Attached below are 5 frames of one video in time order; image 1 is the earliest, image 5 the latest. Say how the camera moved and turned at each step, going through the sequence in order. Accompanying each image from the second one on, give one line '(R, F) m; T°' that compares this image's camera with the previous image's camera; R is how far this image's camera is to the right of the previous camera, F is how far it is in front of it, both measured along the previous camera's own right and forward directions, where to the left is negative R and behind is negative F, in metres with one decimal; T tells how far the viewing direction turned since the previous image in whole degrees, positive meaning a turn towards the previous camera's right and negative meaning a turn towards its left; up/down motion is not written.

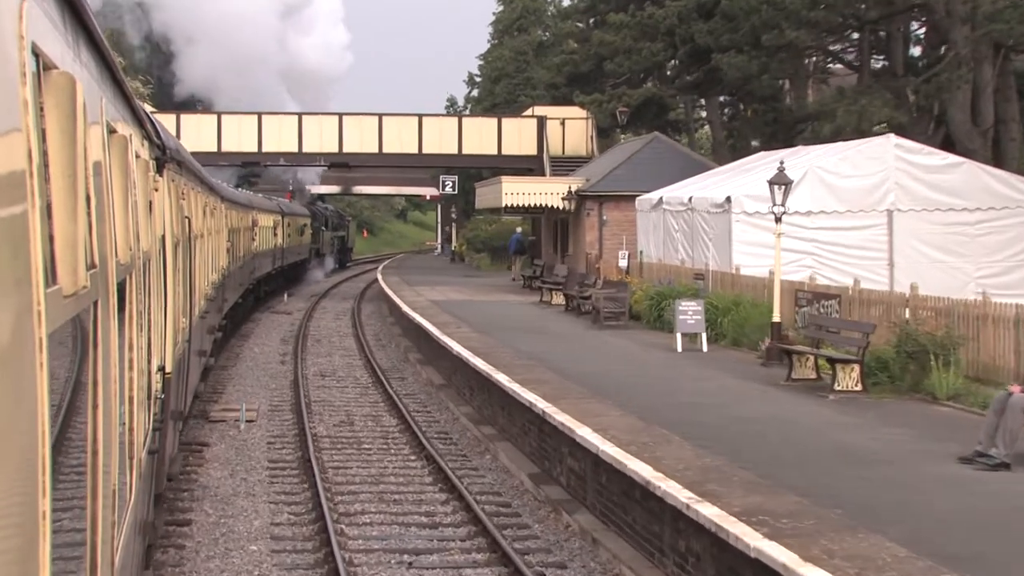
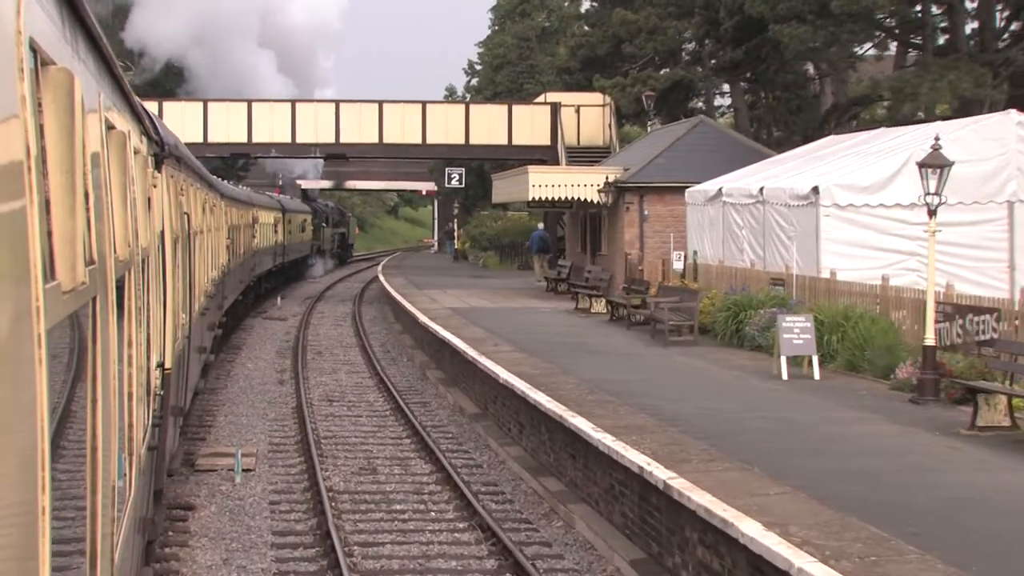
(-0.6, +3.0) m; +1°
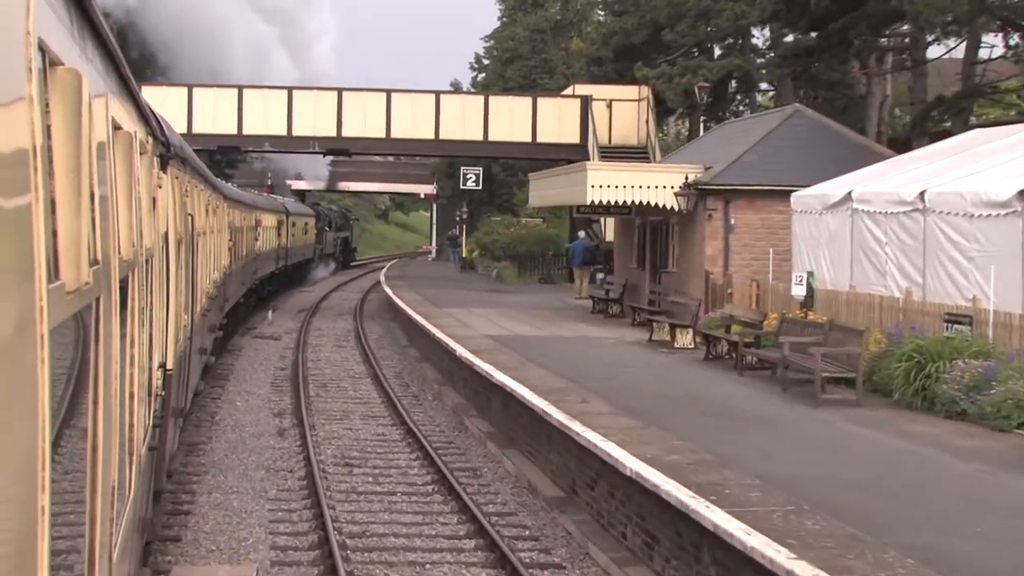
(-0.9, +4.1) m; +1°
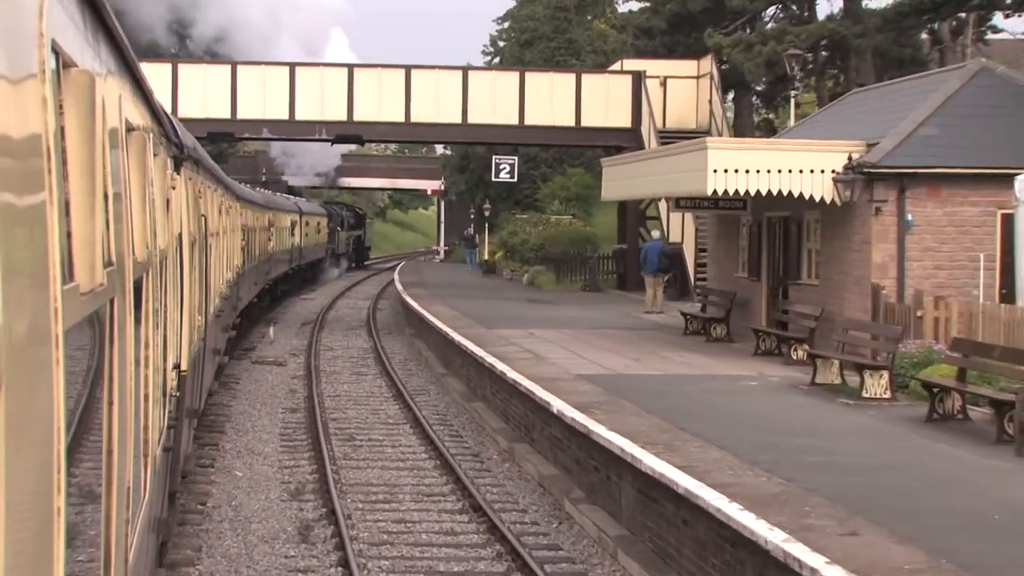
(-1.0, +4.6) m; 0°
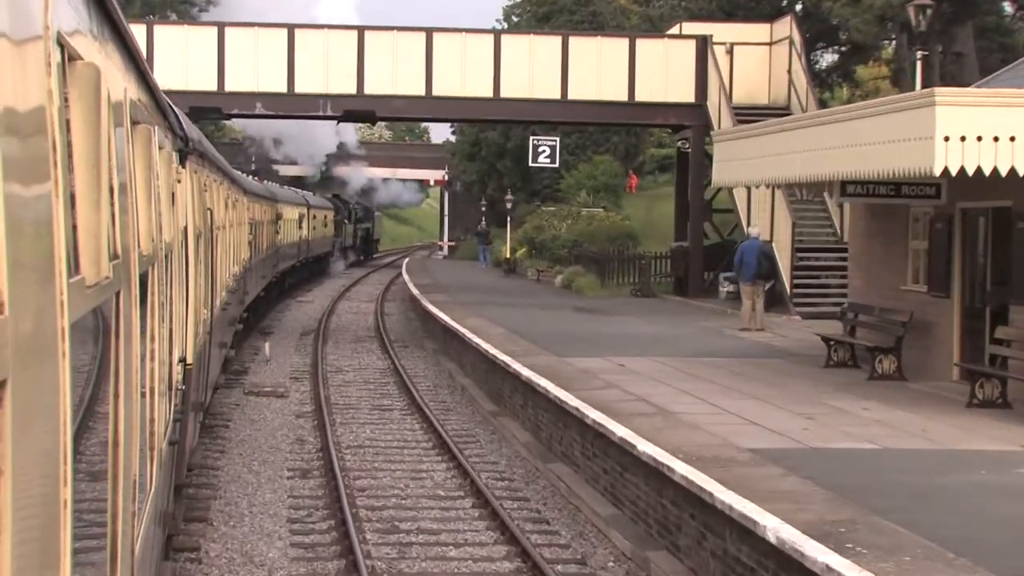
(-0.9, +4.5) m; 0°
